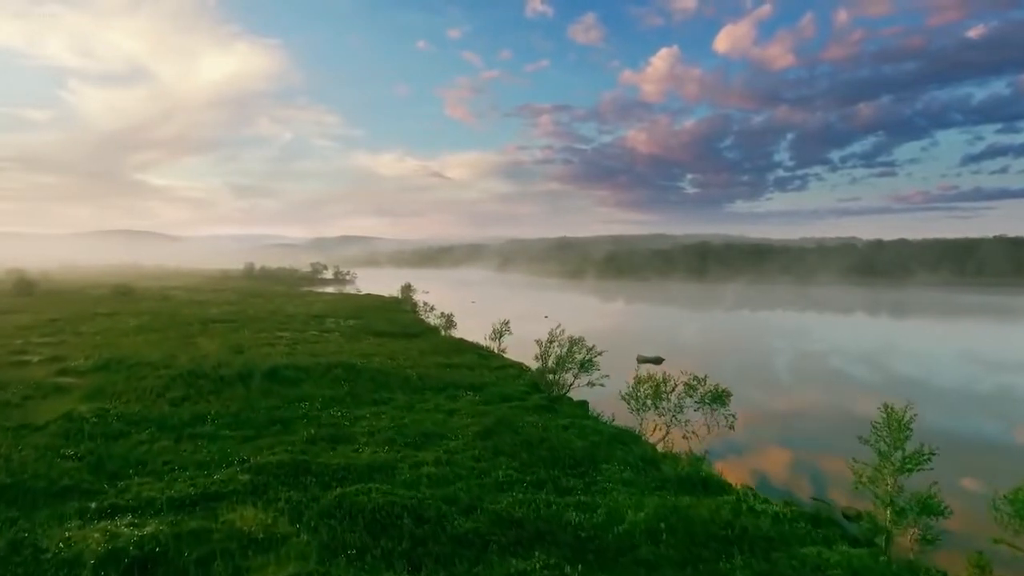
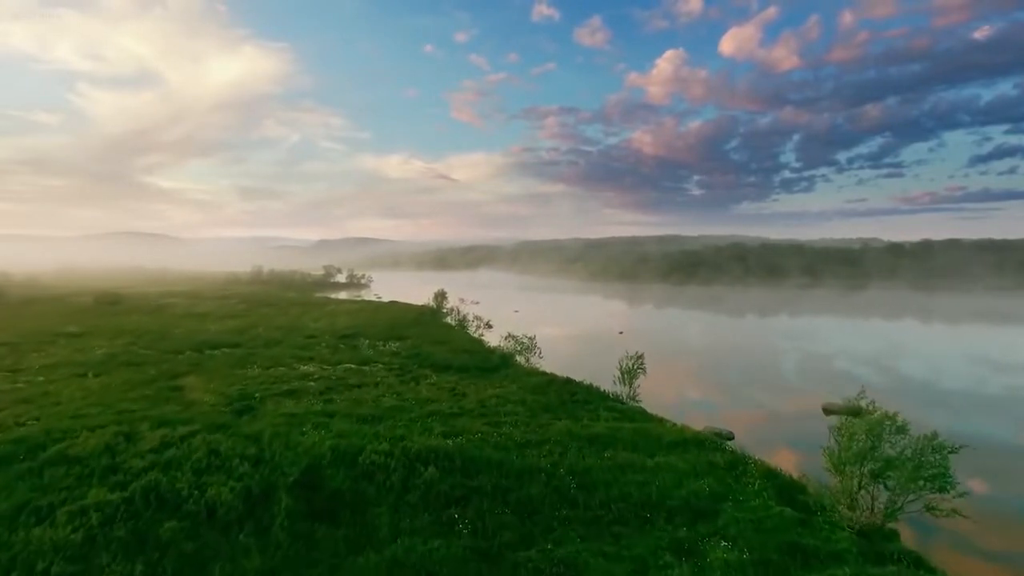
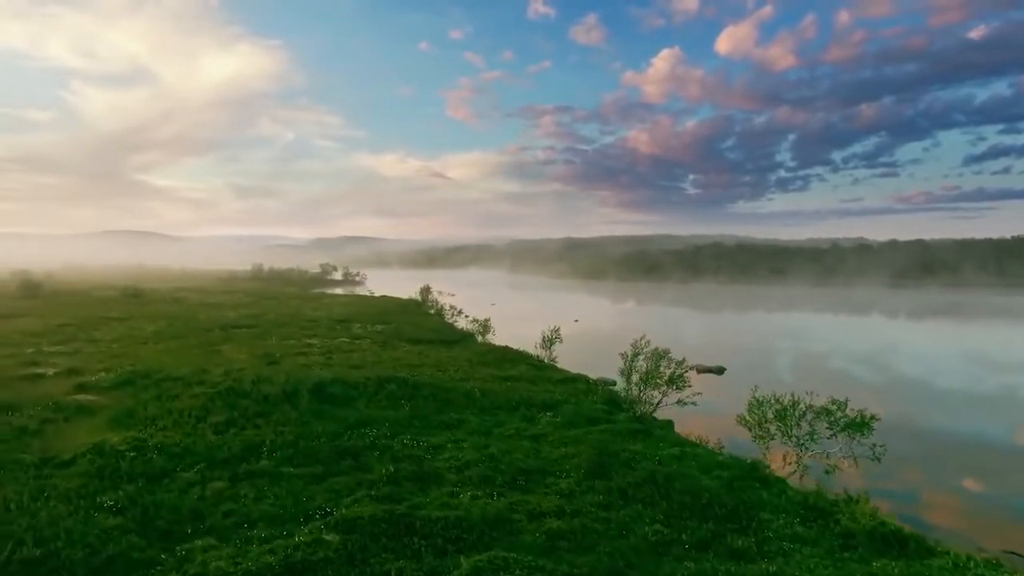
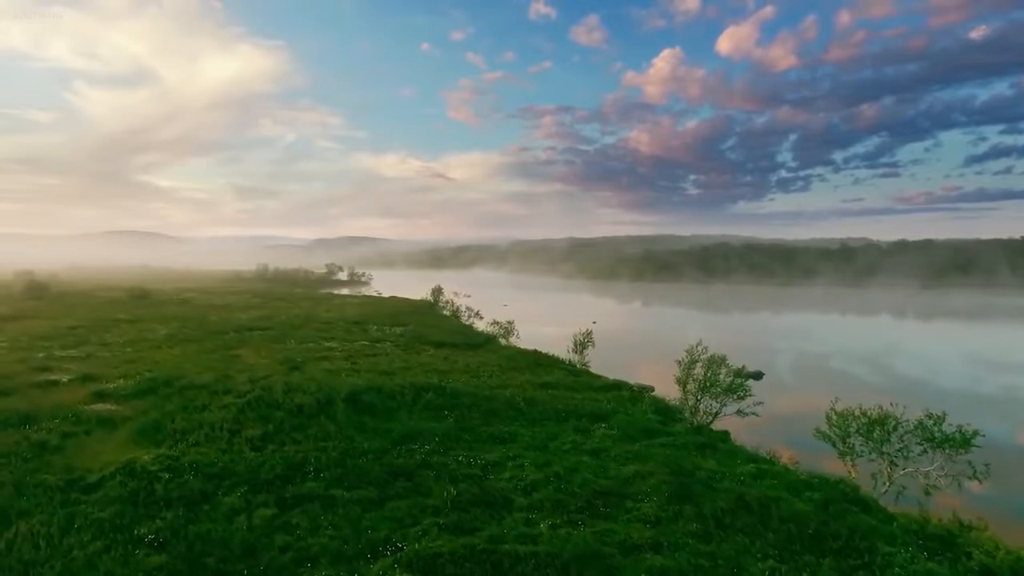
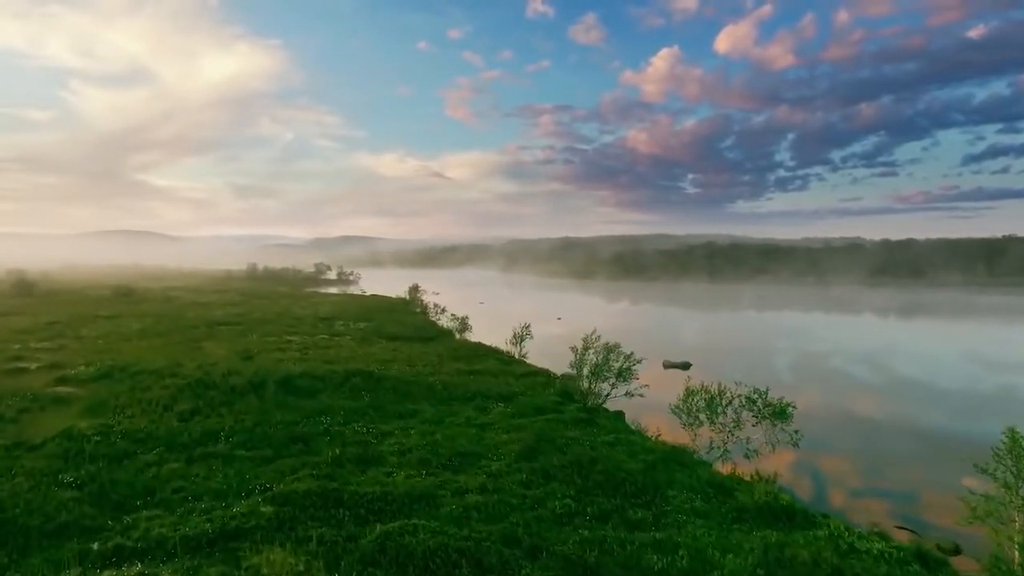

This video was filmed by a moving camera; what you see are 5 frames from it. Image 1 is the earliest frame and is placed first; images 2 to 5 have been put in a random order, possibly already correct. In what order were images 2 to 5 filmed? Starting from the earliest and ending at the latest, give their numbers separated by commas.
5, 3, 4, 2
